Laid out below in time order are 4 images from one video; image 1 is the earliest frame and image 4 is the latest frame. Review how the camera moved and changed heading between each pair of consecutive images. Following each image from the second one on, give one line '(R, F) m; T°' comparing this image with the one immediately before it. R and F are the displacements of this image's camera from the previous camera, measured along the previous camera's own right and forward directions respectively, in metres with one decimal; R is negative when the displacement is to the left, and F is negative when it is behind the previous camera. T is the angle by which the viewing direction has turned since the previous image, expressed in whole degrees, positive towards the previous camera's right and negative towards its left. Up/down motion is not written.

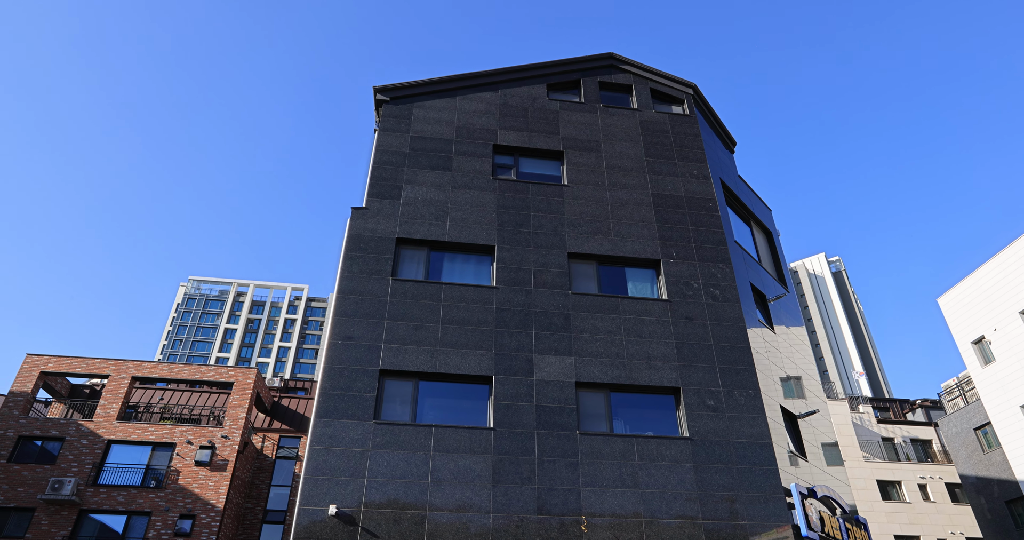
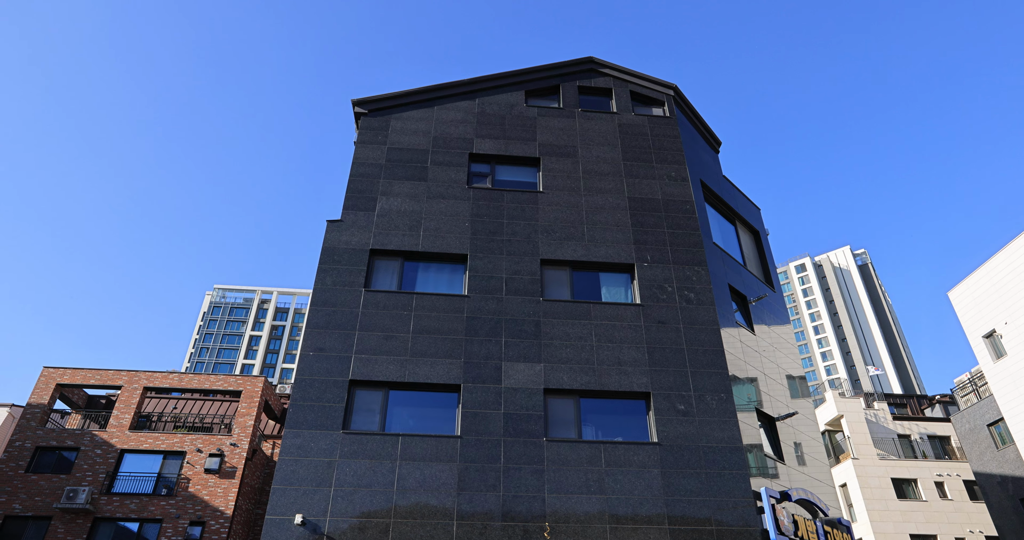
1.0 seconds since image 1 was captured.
(+1.8, -0.1) m; -2°
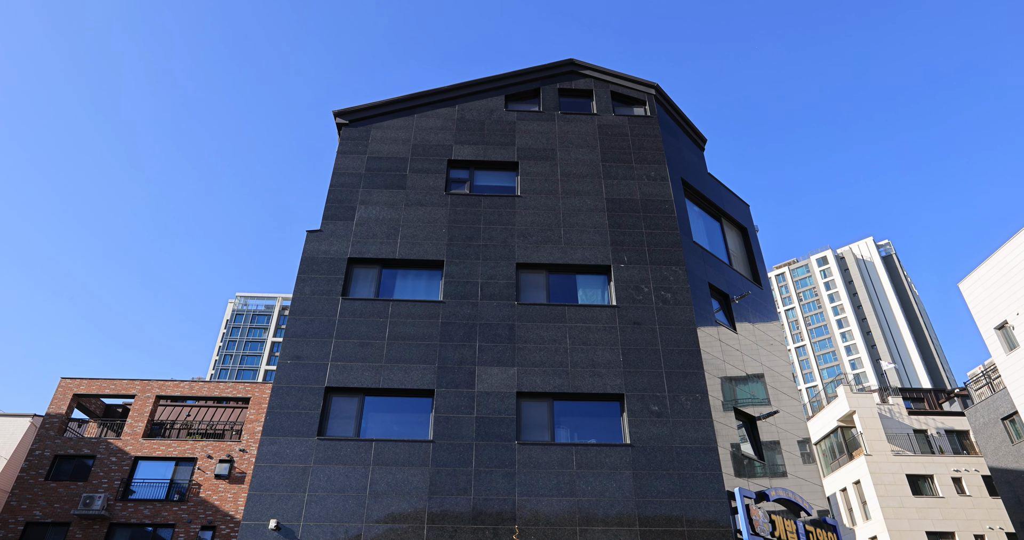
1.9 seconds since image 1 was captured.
(+1.7, -0.1) m; -2°
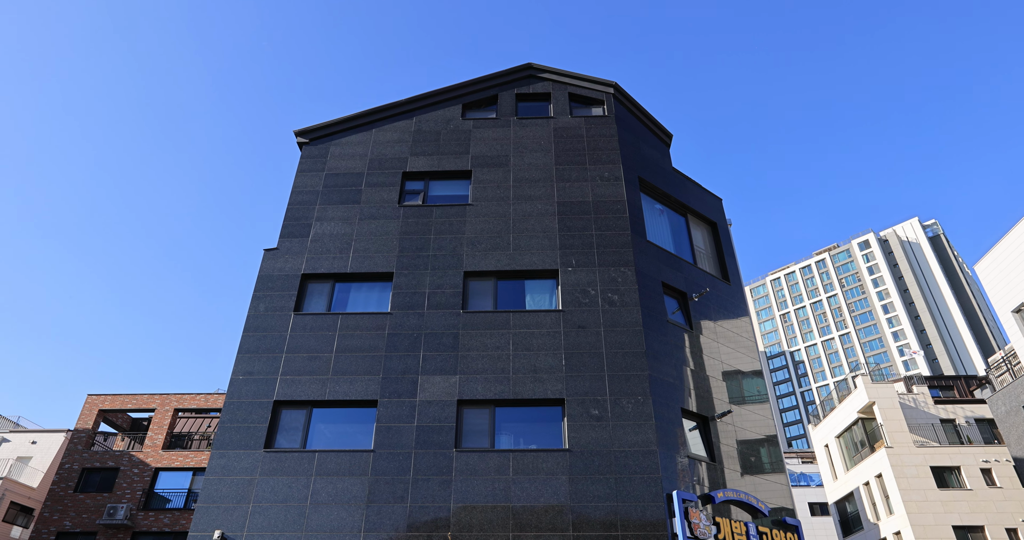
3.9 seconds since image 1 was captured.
(+3.4, -0.1) m; -4°
